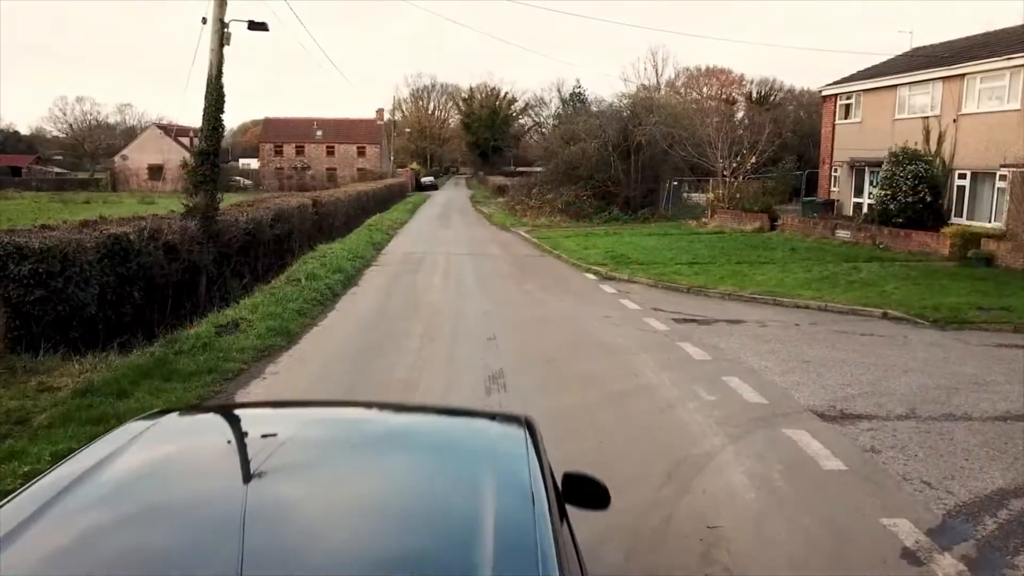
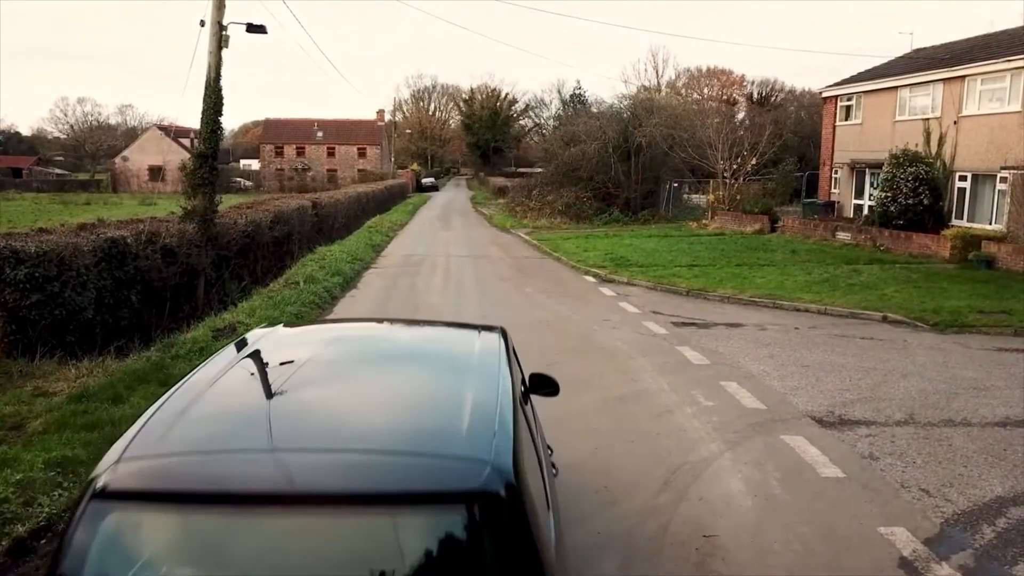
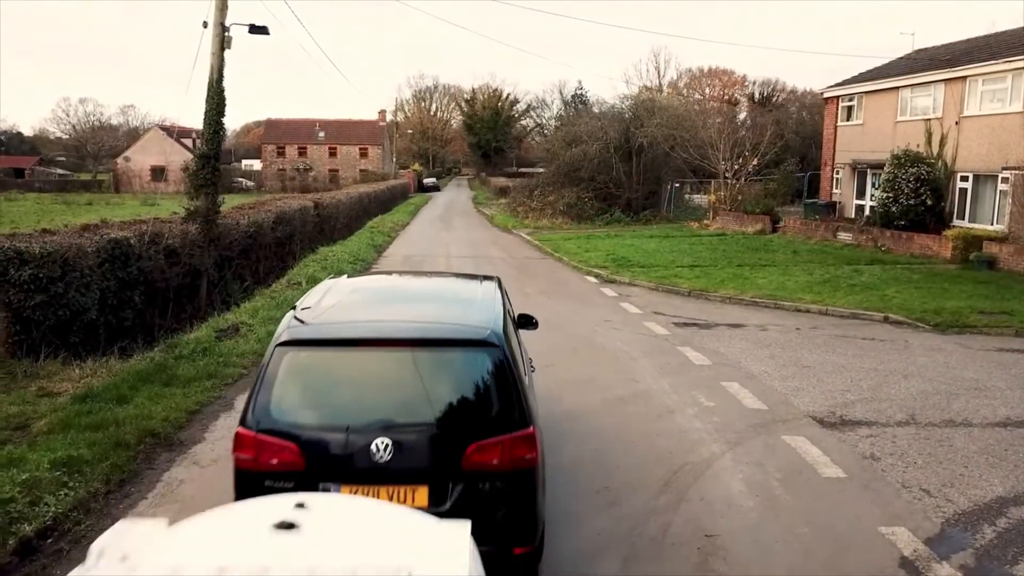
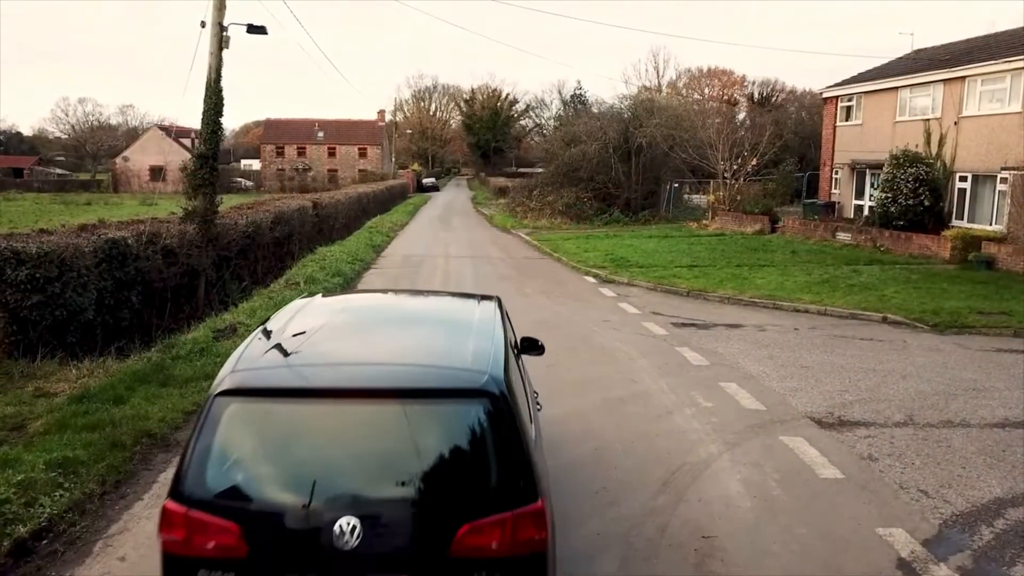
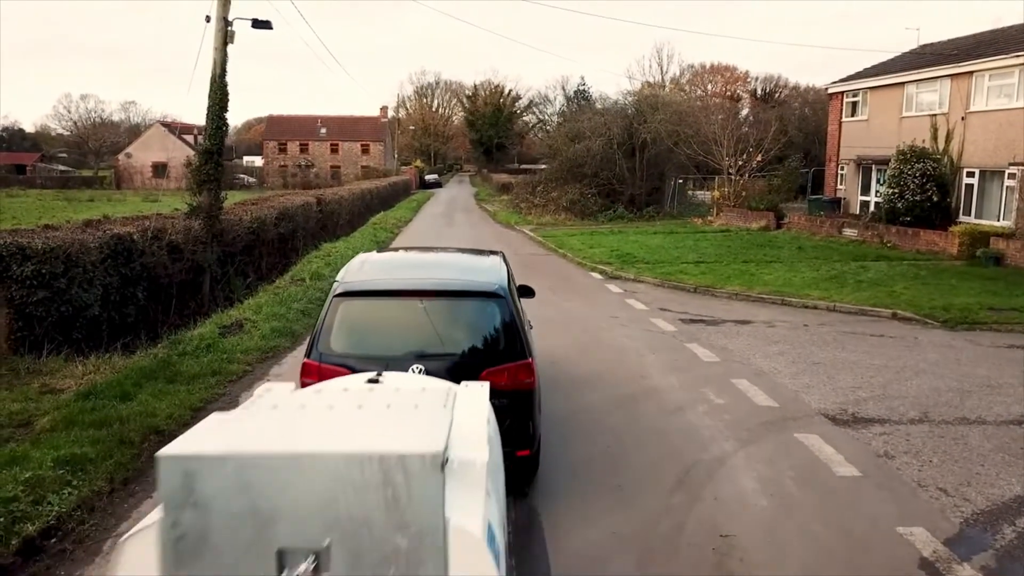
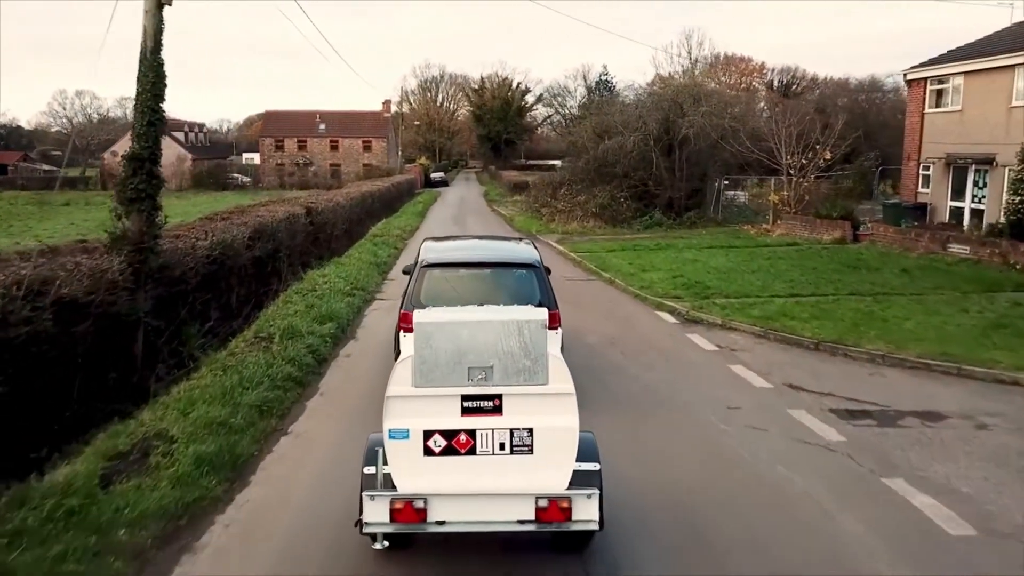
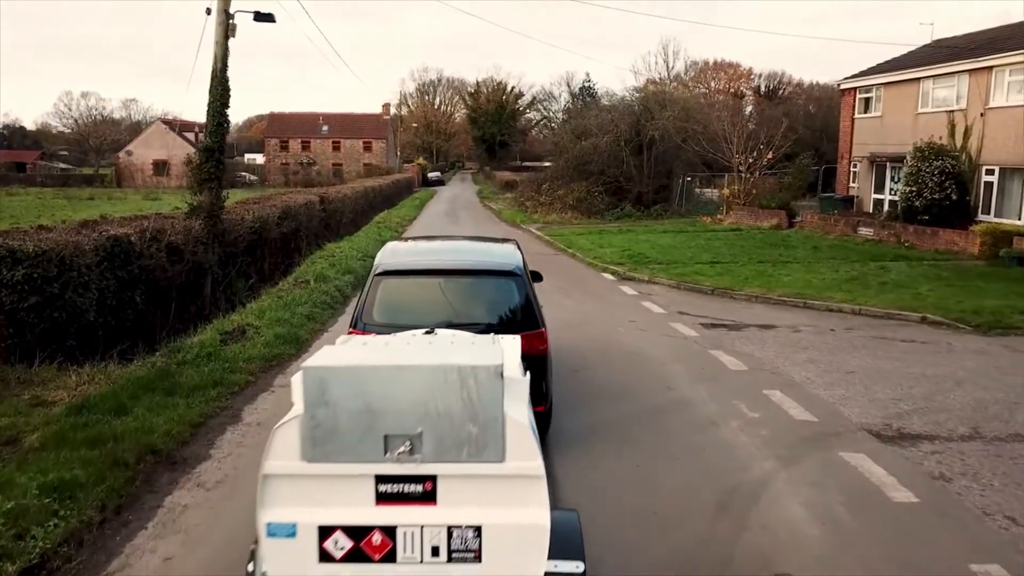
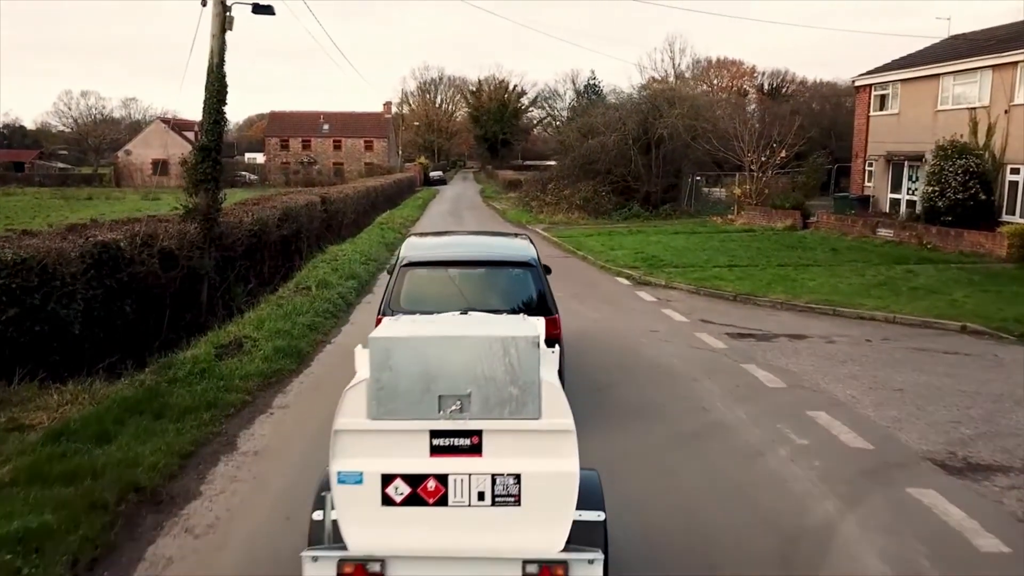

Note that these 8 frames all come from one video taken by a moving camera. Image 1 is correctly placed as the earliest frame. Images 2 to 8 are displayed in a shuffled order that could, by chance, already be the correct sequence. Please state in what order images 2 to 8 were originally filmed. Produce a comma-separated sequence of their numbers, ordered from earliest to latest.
2, 4, 3, 5, 7, 8, 6
